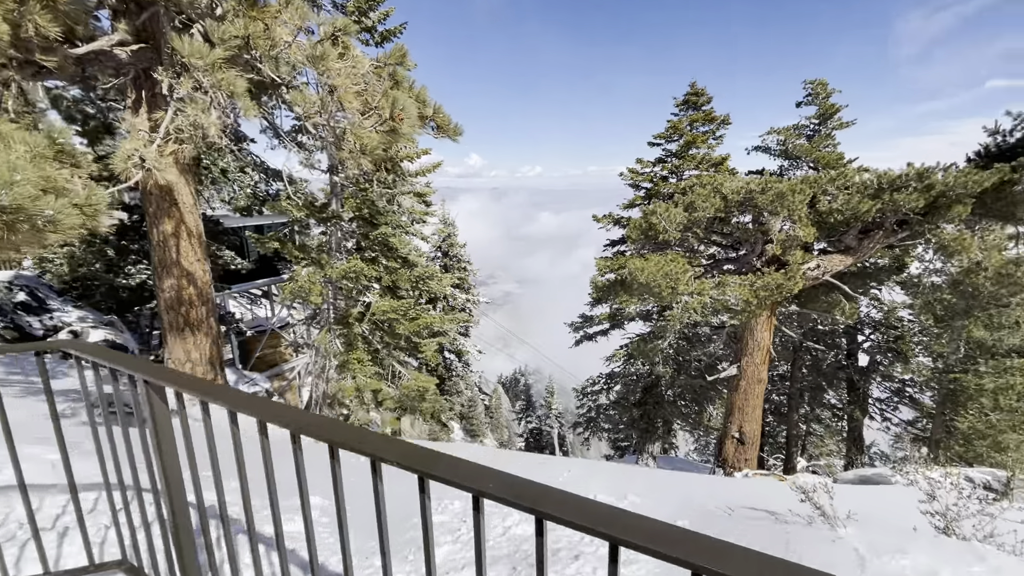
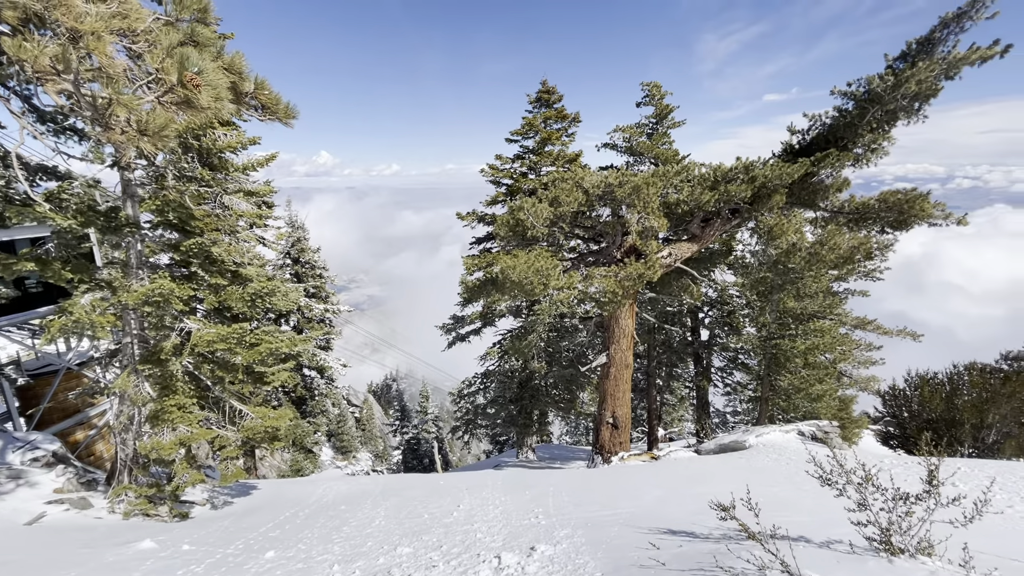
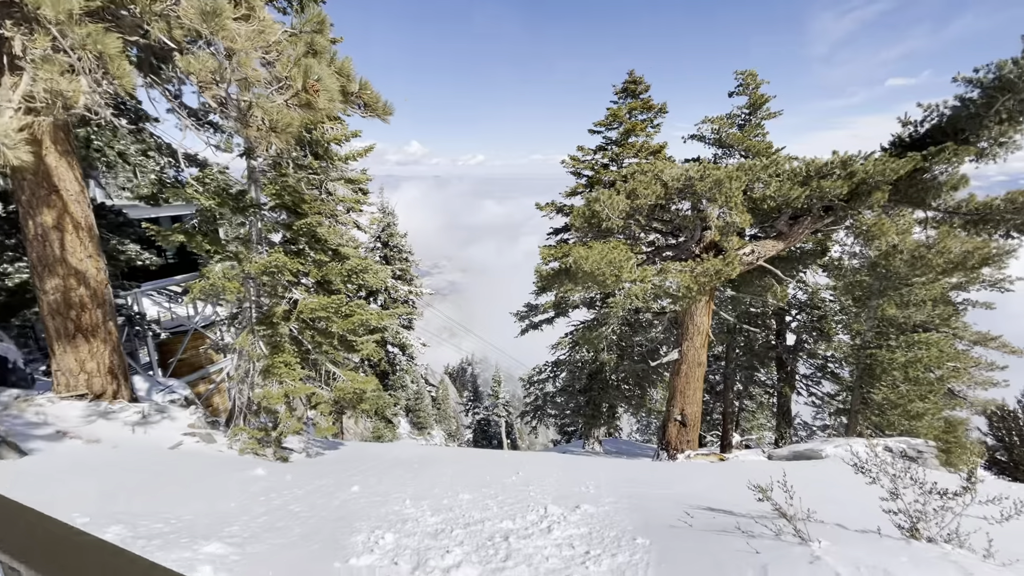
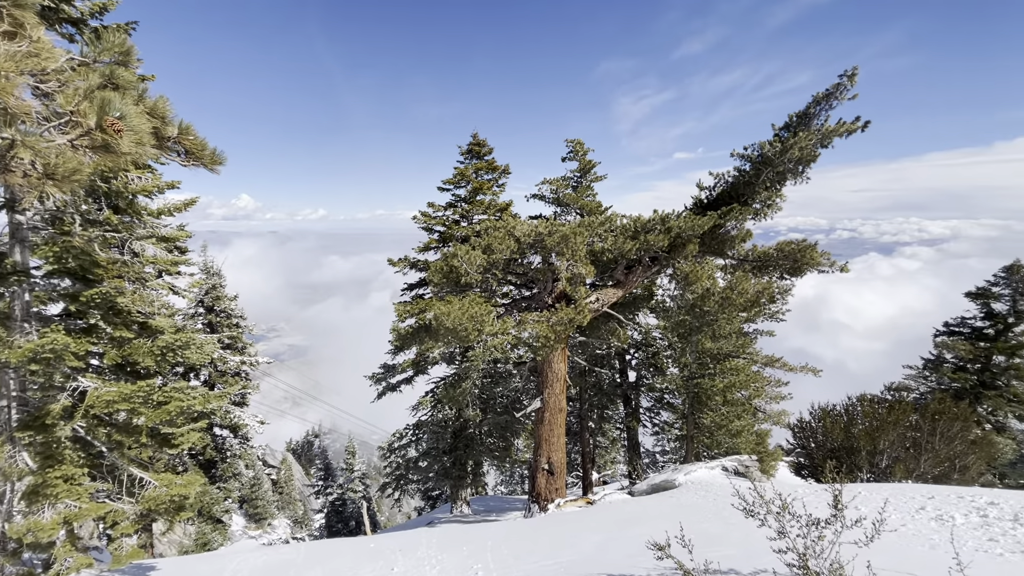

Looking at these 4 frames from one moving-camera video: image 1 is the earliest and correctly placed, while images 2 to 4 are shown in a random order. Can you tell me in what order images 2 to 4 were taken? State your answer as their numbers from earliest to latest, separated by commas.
3, 2, 4
